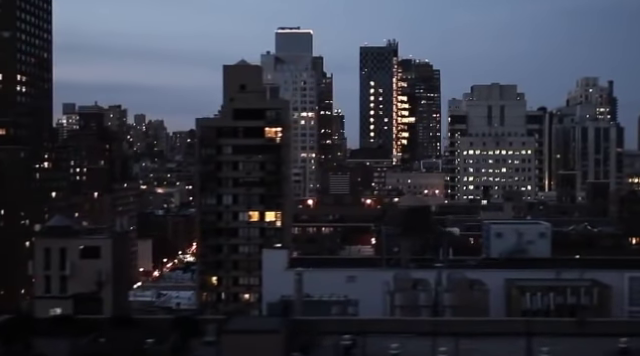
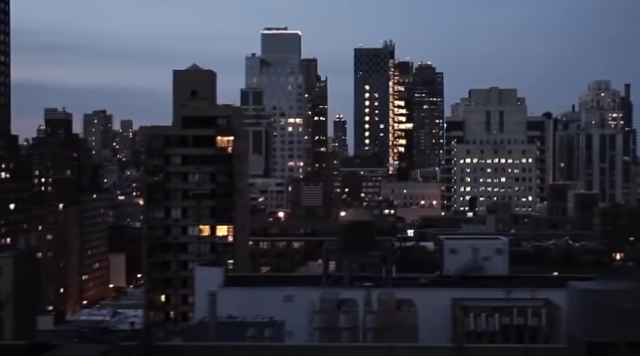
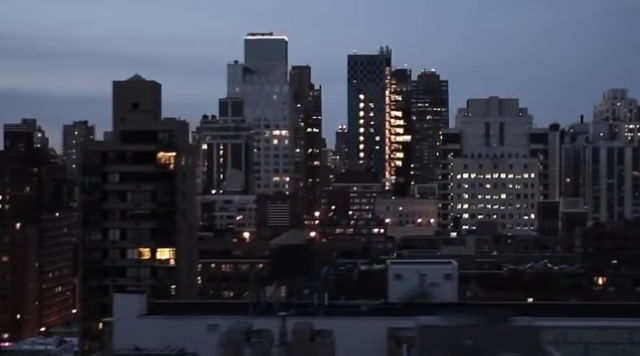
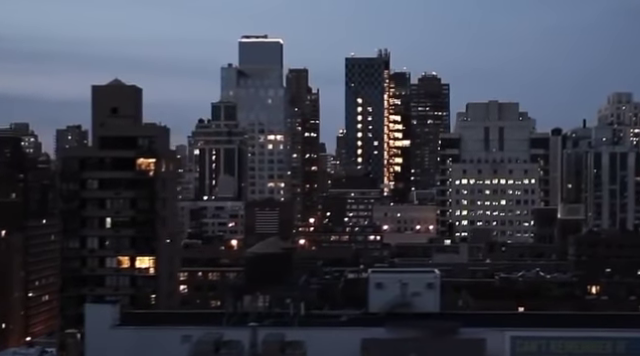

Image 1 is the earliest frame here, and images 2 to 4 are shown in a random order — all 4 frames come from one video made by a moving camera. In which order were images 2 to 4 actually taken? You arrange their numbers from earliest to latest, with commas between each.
2, 3, 4
